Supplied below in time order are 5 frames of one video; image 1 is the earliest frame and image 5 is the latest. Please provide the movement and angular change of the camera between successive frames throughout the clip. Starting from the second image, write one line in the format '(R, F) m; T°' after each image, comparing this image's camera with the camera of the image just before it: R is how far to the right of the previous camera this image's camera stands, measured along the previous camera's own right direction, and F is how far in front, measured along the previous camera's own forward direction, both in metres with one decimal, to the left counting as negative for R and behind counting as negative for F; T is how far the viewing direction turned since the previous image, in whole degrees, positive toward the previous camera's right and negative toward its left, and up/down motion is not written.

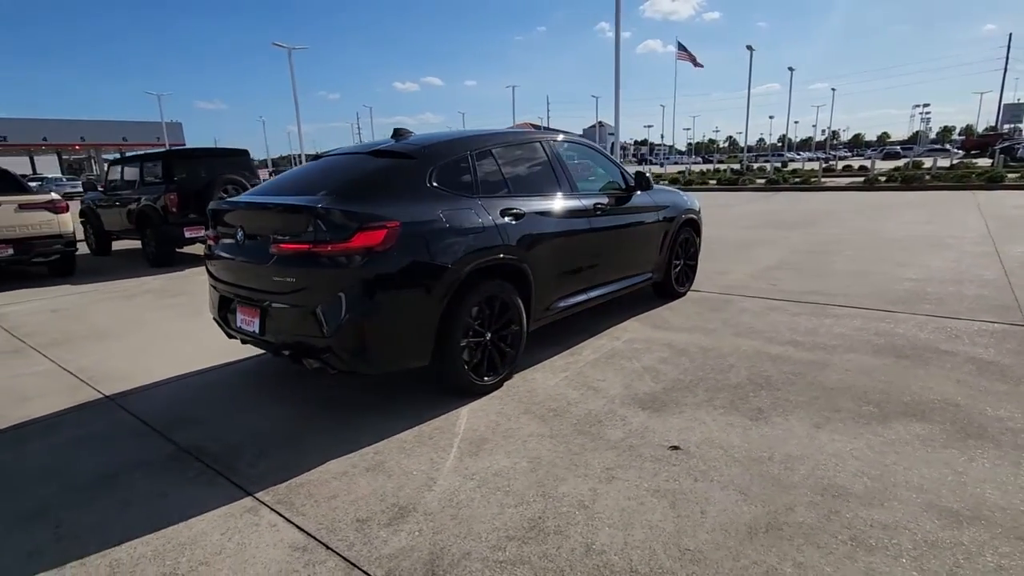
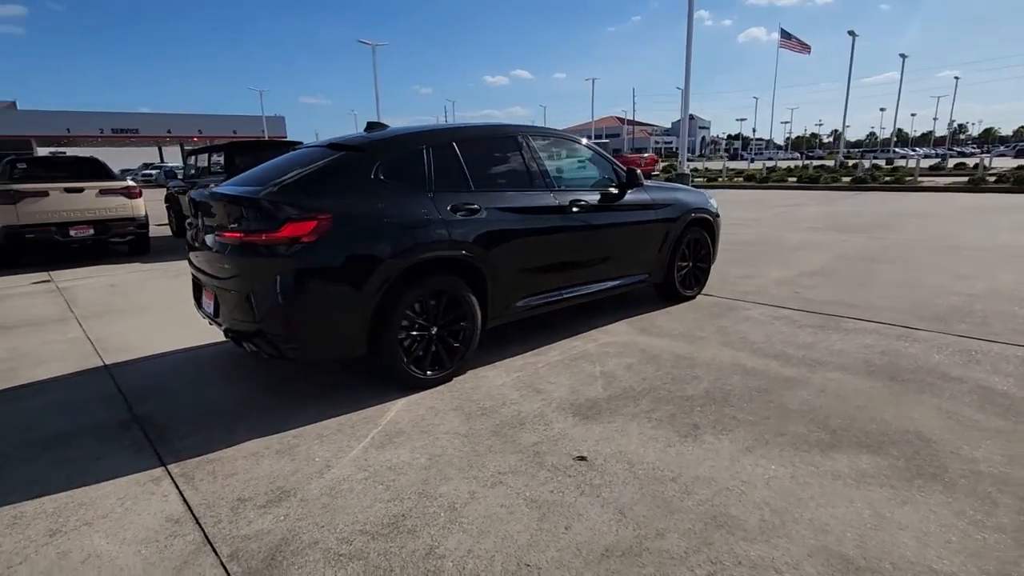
(+0.9, +0.1) m; -8°
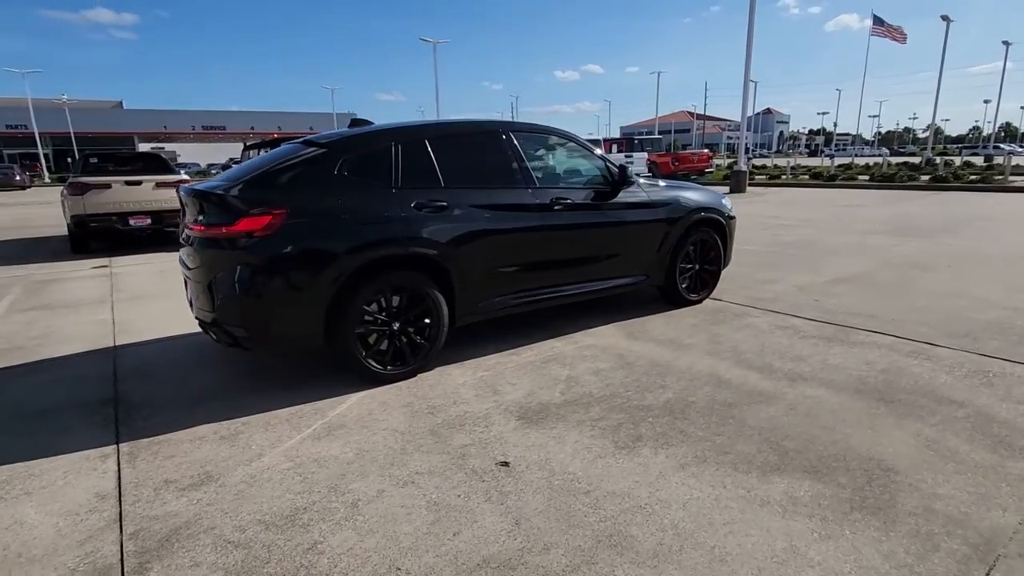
(+0.7, +0.1) m; -7°
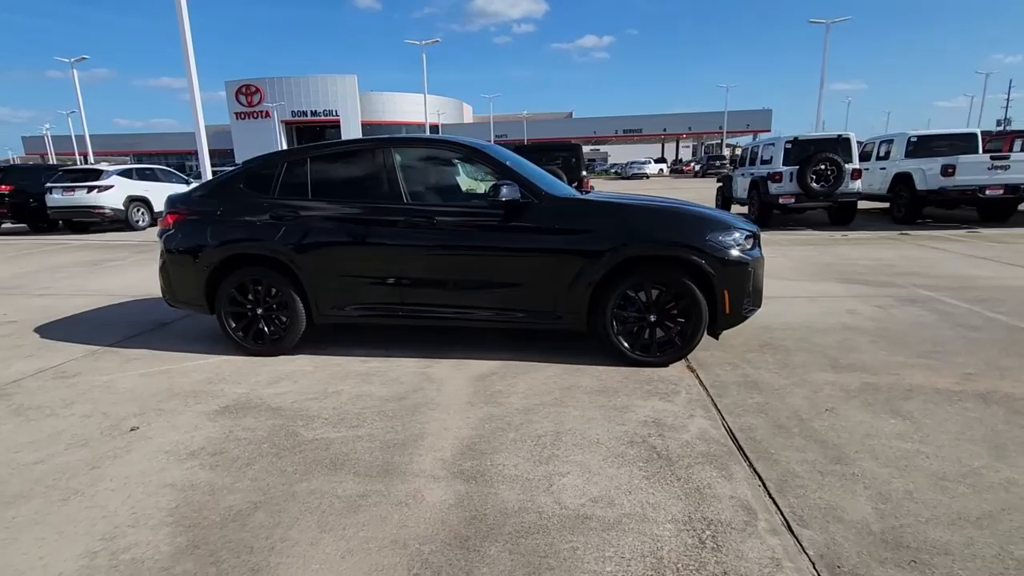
(+3.9, +1.7) m; -41°
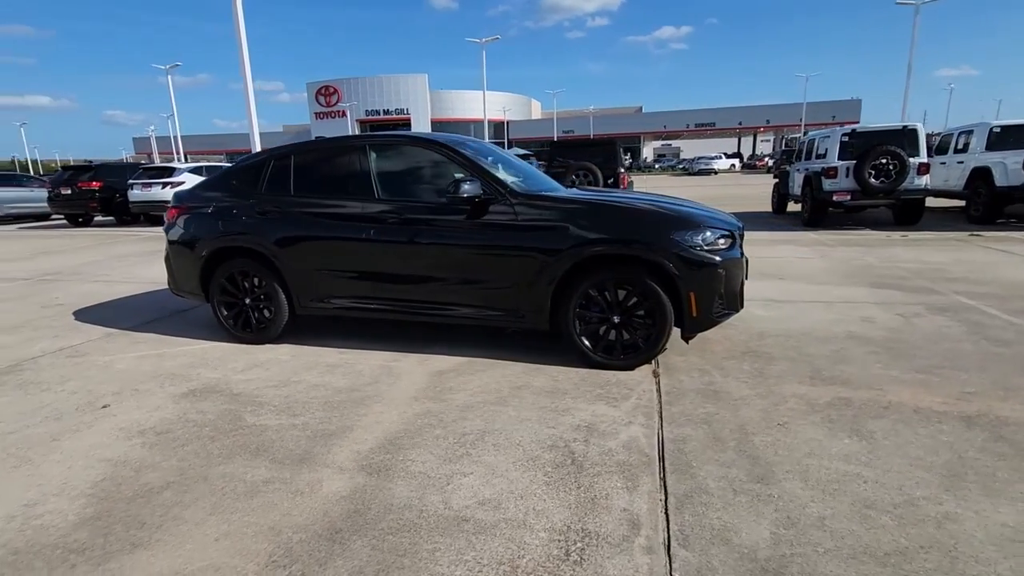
(+0.8, +0.1) m; -7°
